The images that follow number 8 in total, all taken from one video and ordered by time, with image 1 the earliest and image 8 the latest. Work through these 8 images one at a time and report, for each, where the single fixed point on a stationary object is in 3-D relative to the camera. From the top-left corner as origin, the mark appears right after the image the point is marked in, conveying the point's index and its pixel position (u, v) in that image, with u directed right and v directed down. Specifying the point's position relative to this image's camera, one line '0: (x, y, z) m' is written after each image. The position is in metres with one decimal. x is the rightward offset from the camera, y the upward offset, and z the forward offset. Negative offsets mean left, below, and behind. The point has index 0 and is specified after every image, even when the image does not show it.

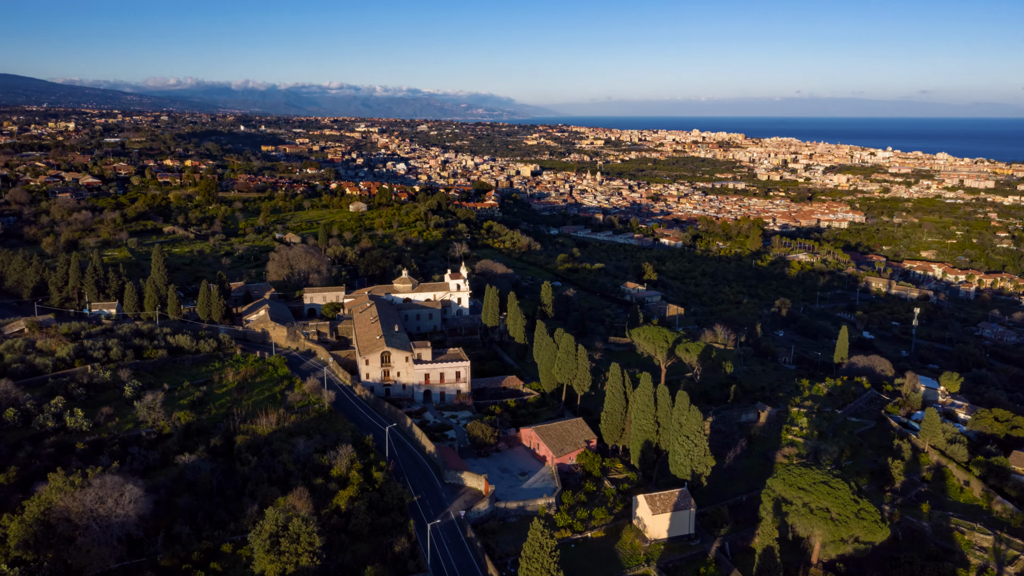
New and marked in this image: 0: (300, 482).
0: (-4.9, -4.5, +19.1) m
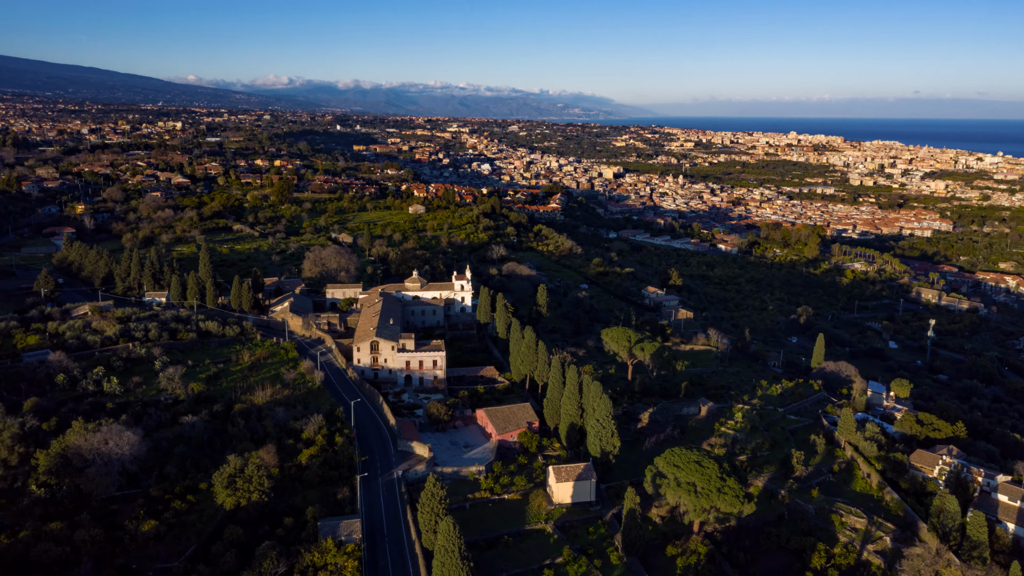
0: (-6.8, -4.4, +23.6) m
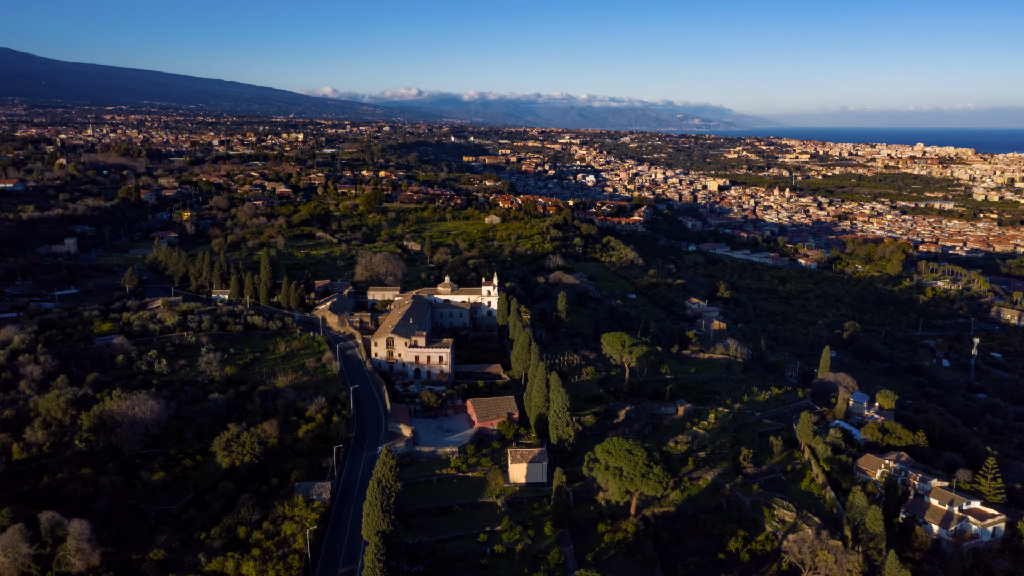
0: (-7.8, -4.3, +27.7) m
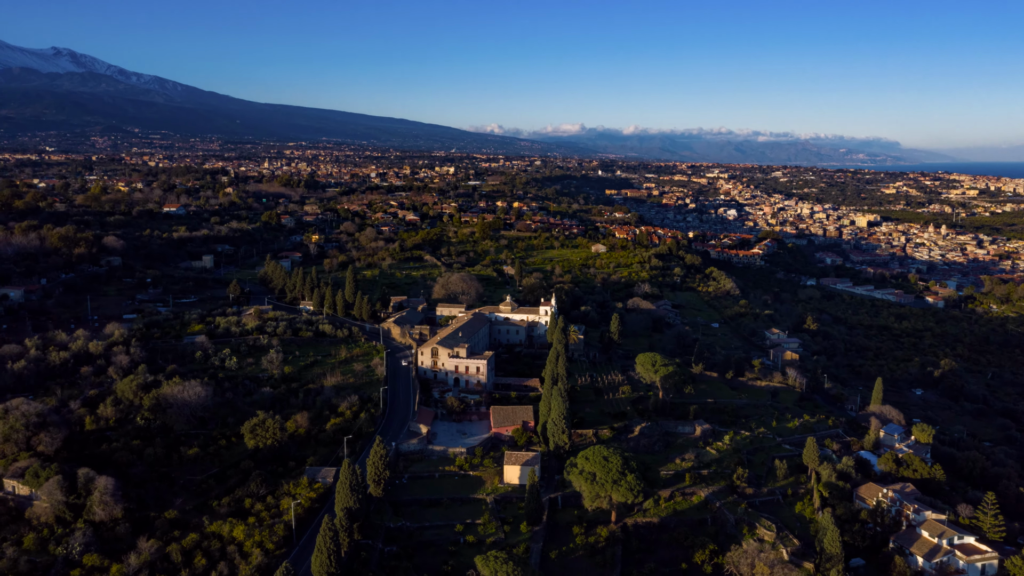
0: (-7.5, -4.6, +30.8) m
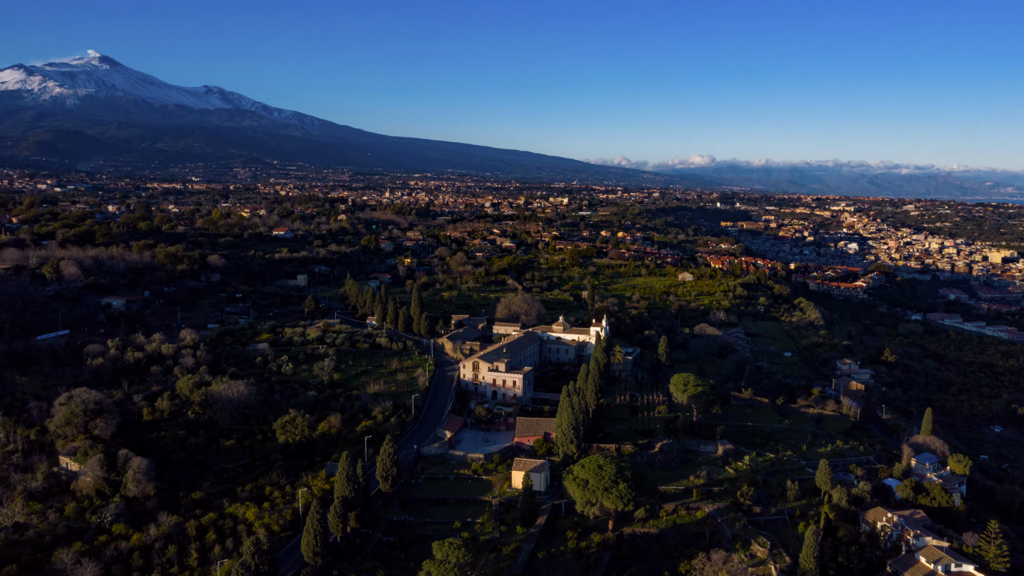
0: (-6.6, -5.0, +32.9) m
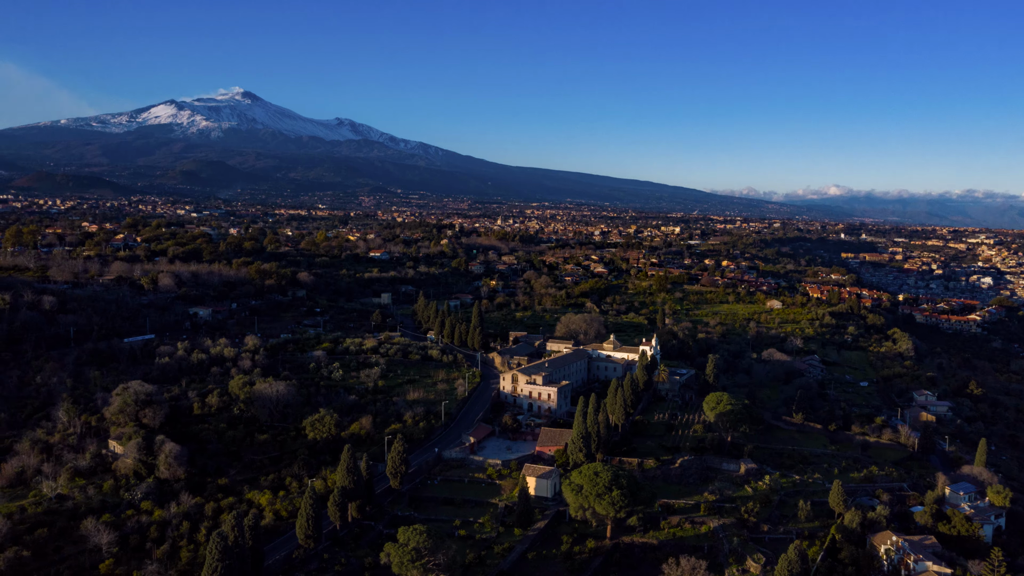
0: (-5.6, -5.4, +34.5) m
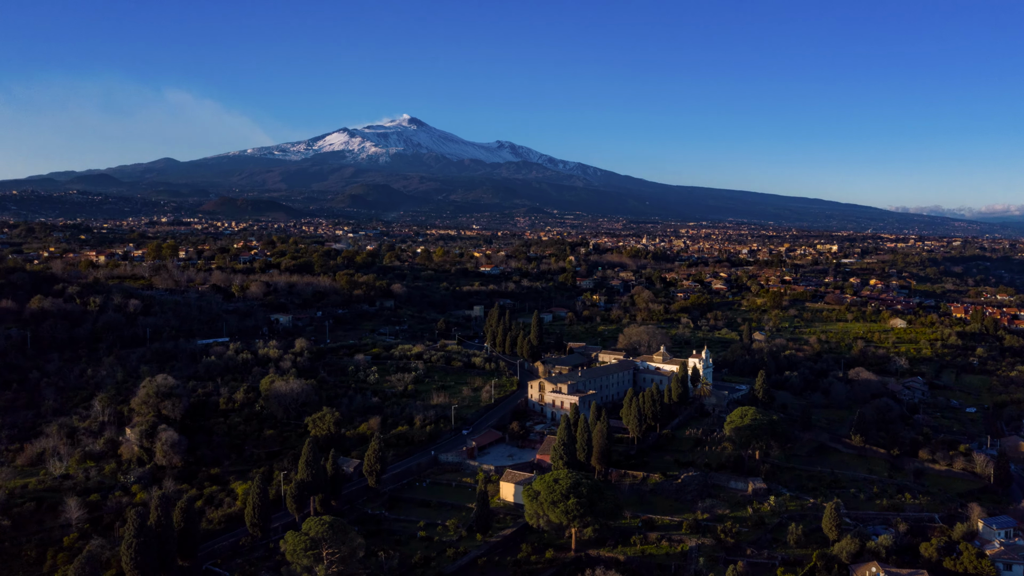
0: (-5.1, -5.5, +34.9) m
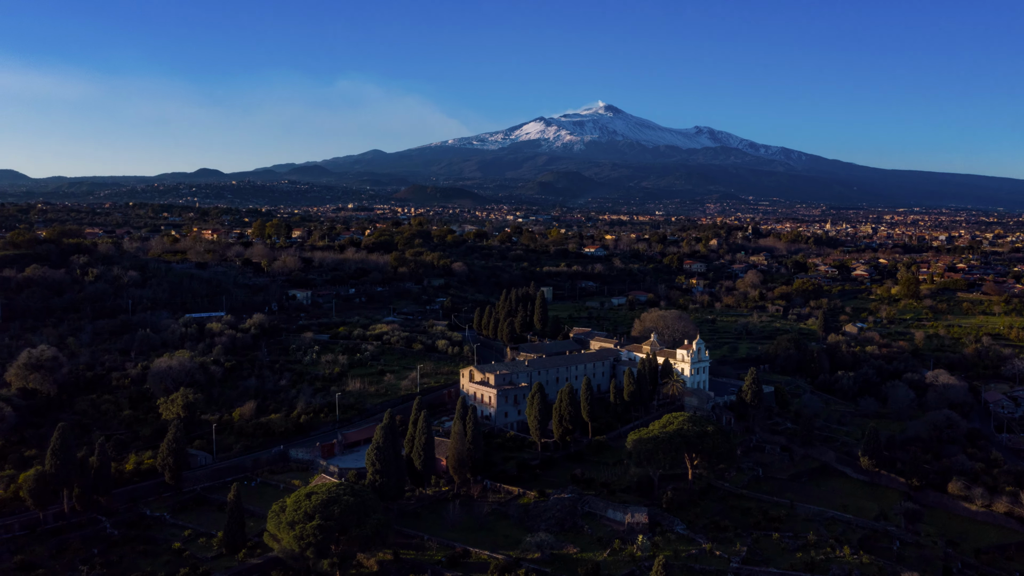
0: (-8.8, -4.3, +30.6) m
